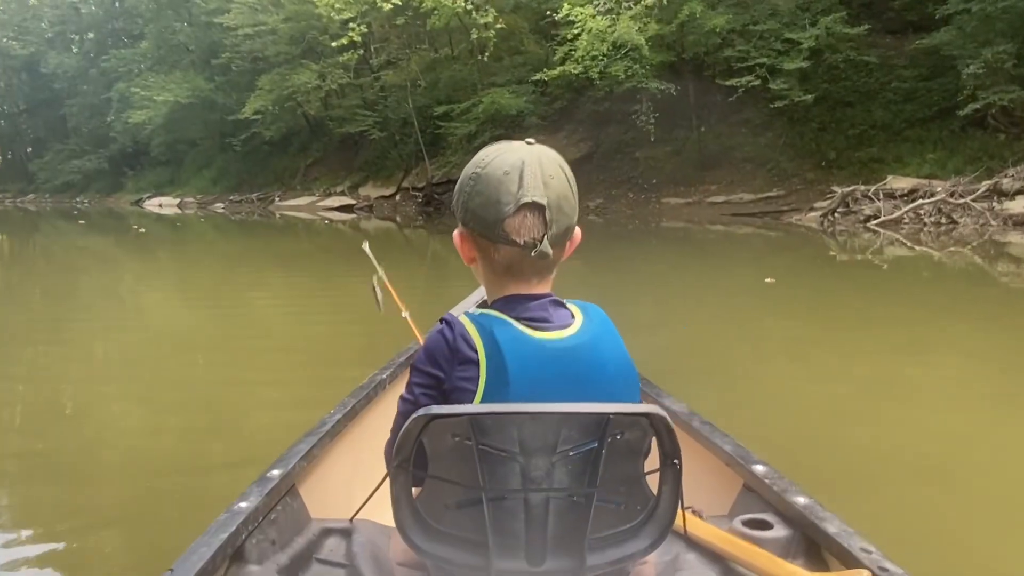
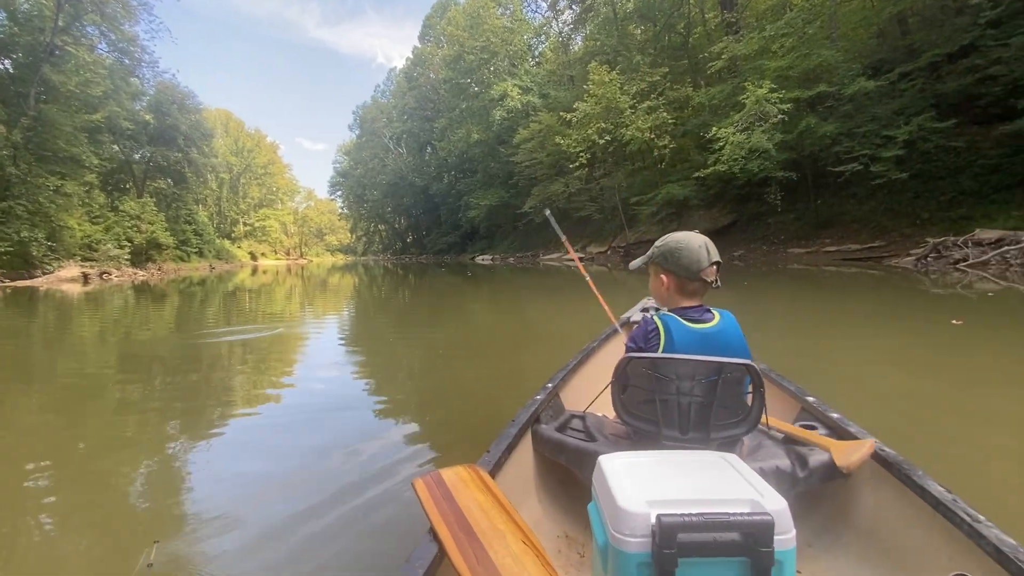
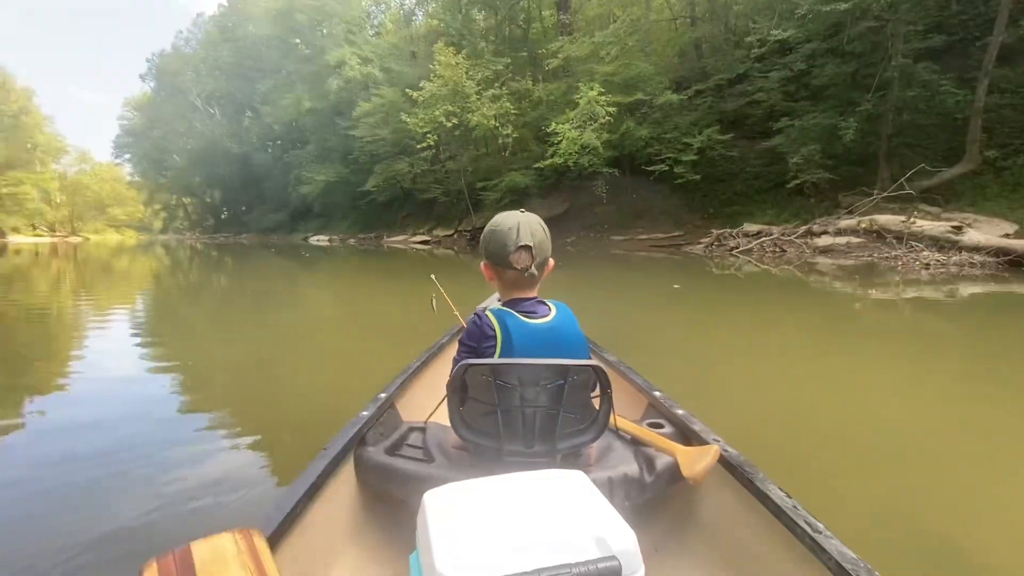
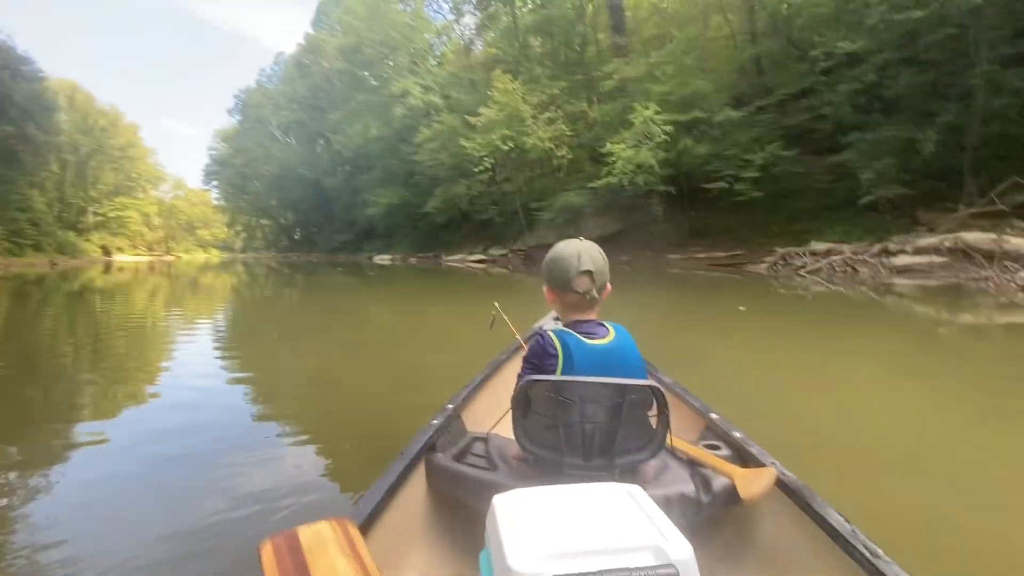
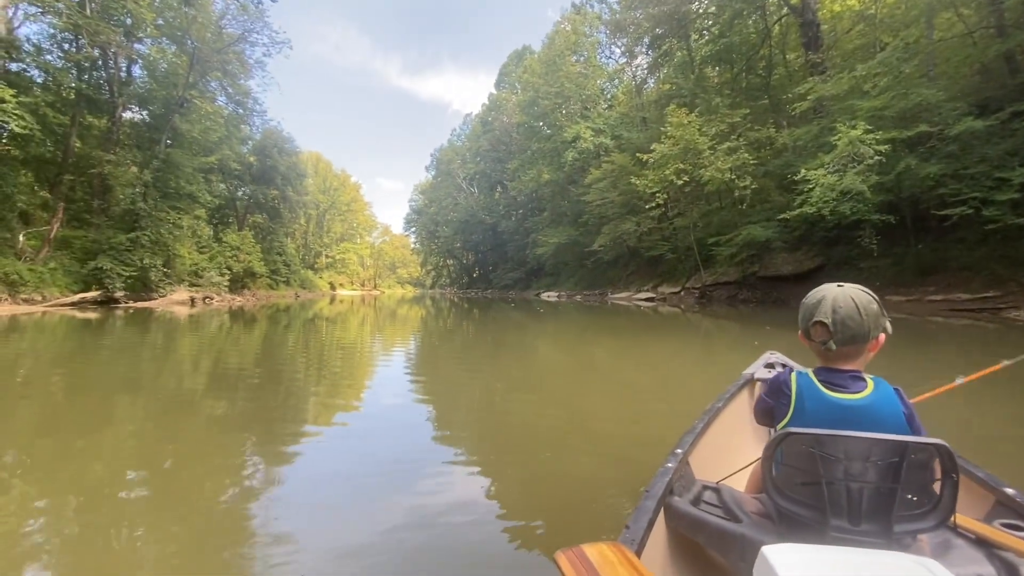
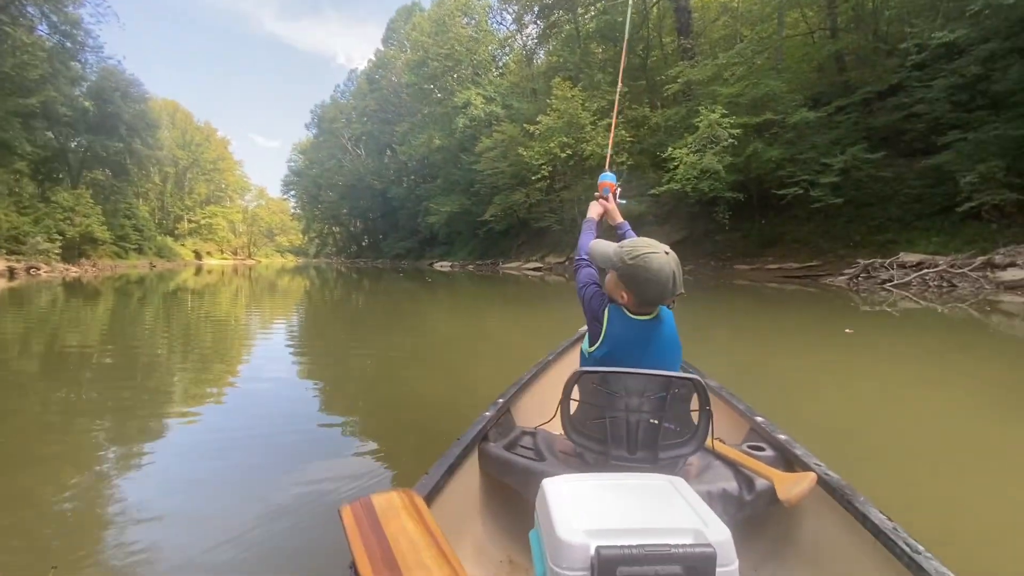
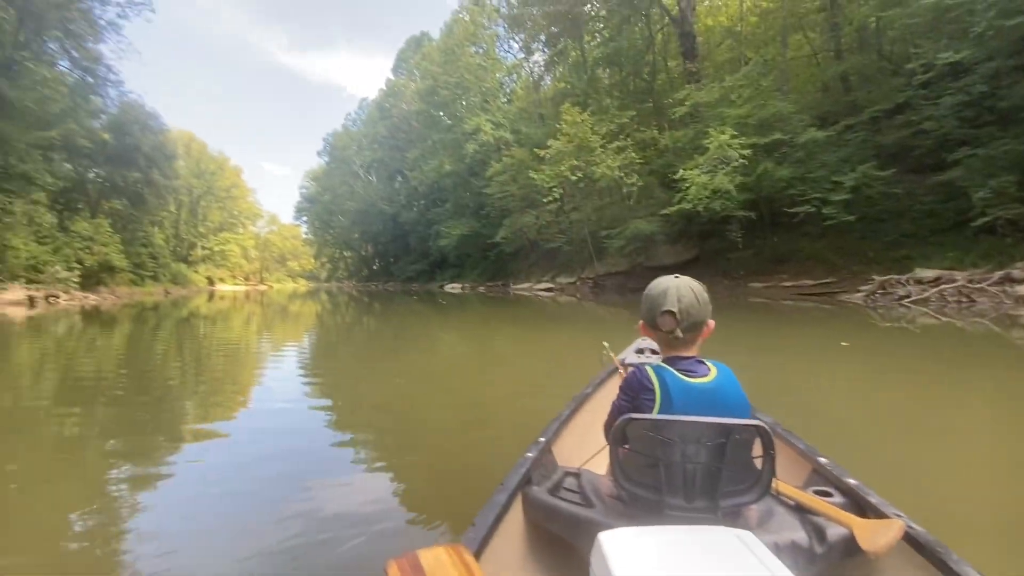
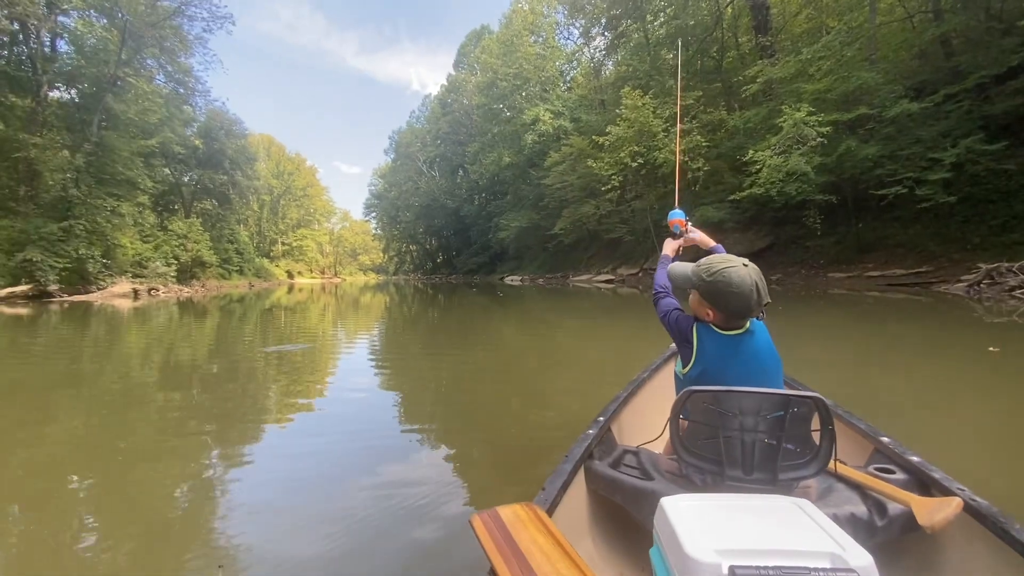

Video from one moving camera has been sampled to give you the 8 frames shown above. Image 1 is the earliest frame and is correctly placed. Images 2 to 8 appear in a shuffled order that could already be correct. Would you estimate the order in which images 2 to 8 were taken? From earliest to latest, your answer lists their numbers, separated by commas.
3, 4, 7, 5, 6, 8, 2
